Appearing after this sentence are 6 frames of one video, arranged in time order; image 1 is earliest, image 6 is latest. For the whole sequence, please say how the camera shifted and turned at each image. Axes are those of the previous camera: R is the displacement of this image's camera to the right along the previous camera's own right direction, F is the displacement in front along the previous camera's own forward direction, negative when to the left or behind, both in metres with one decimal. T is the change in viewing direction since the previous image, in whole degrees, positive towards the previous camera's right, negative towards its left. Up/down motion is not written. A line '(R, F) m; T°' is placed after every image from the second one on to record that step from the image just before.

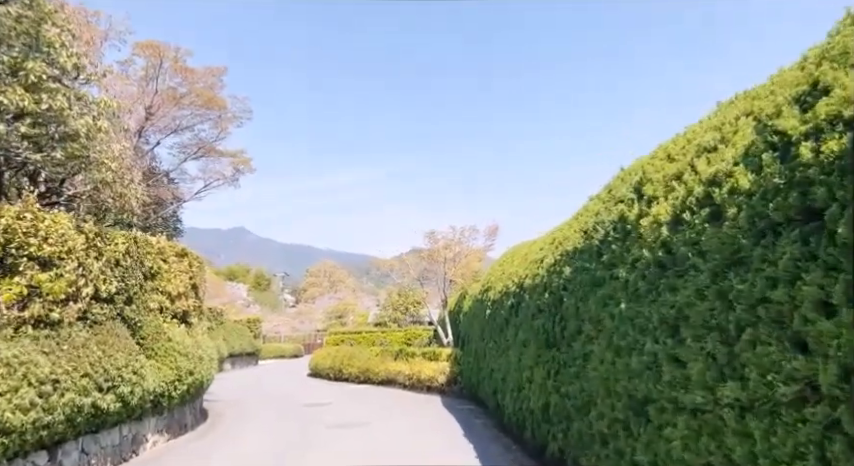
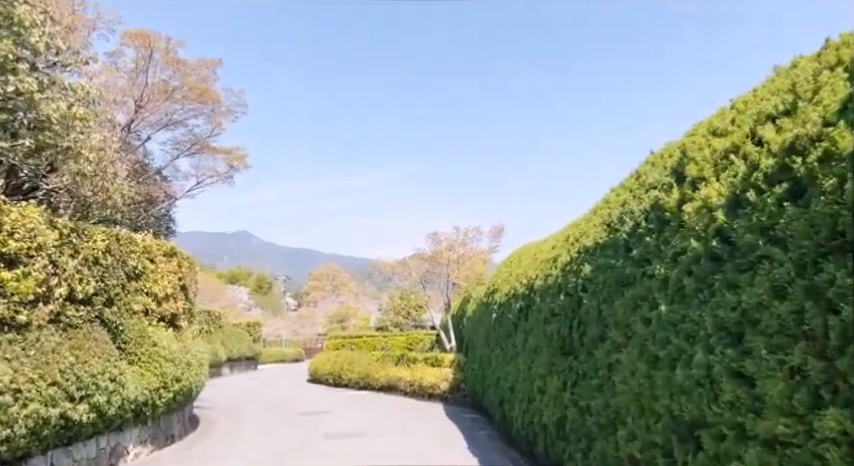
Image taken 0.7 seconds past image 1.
(0.0, +0.6) m; 0°
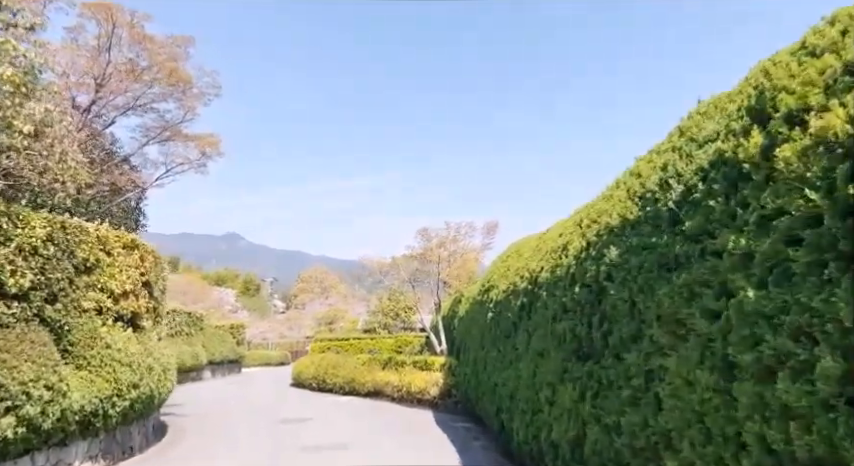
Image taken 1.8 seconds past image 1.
(0.0, +0.9) m; +1°
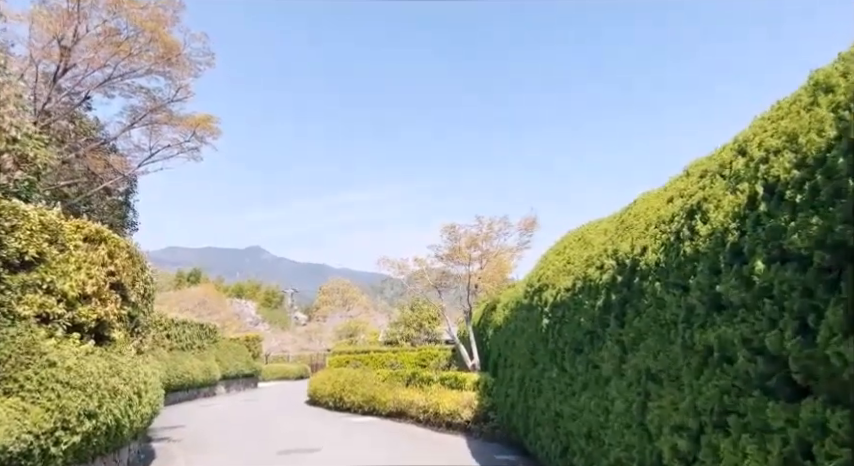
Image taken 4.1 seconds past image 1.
(-0.2, +1.9) m; -2°
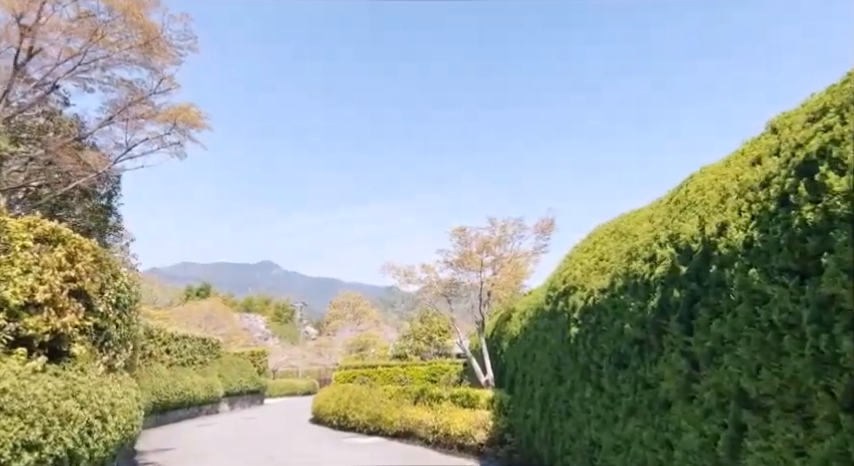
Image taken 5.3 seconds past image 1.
(0.0, +1.0) m; -1°
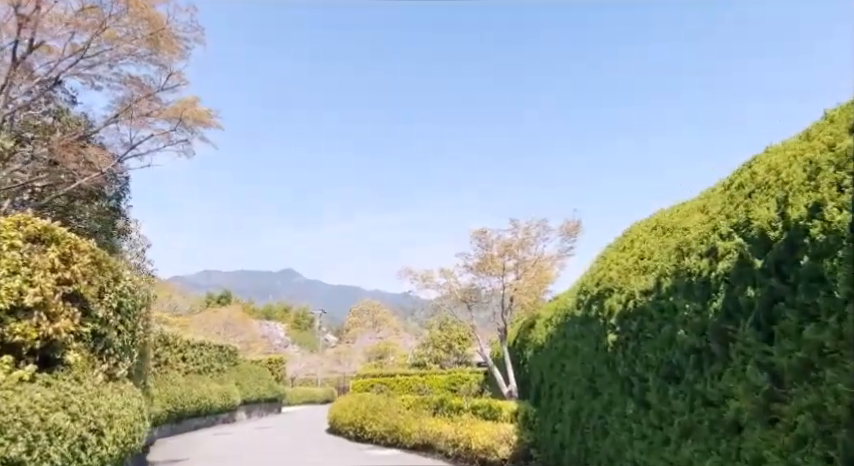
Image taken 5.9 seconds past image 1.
(0.0, +0.6) m; -2°
